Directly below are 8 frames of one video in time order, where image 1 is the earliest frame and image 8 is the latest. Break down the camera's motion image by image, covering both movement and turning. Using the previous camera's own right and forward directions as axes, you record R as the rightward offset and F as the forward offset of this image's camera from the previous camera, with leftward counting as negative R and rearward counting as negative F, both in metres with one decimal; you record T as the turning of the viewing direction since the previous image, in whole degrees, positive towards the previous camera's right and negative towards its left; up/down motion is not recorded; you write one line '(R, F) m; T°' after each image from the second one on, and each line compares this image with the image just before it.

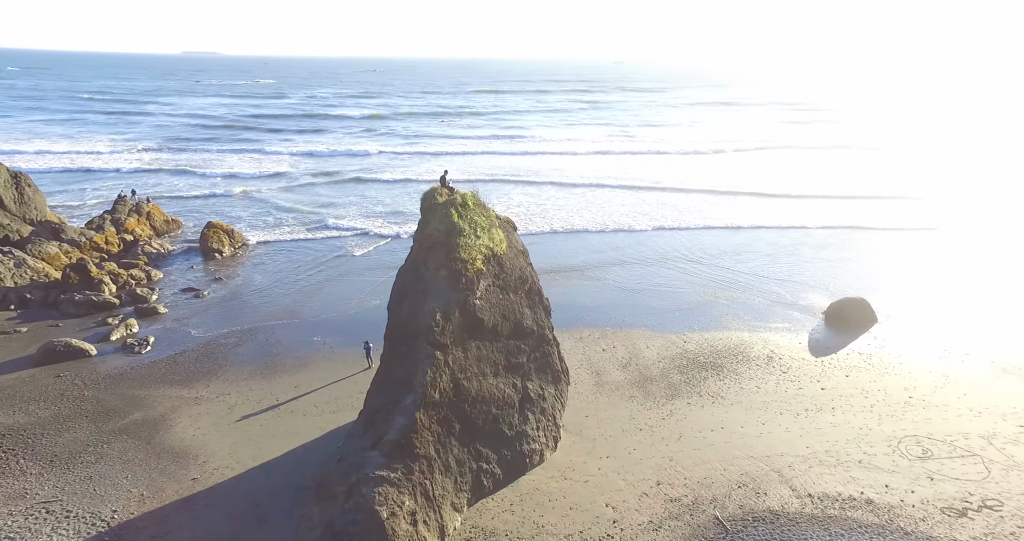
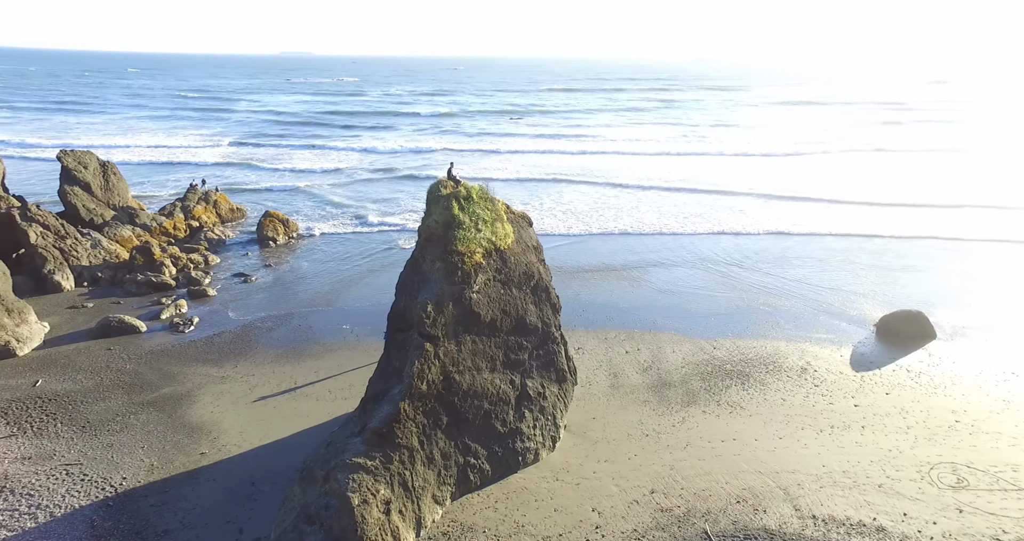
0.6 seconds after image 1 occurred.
(+1.4, +0.2) m; -7°
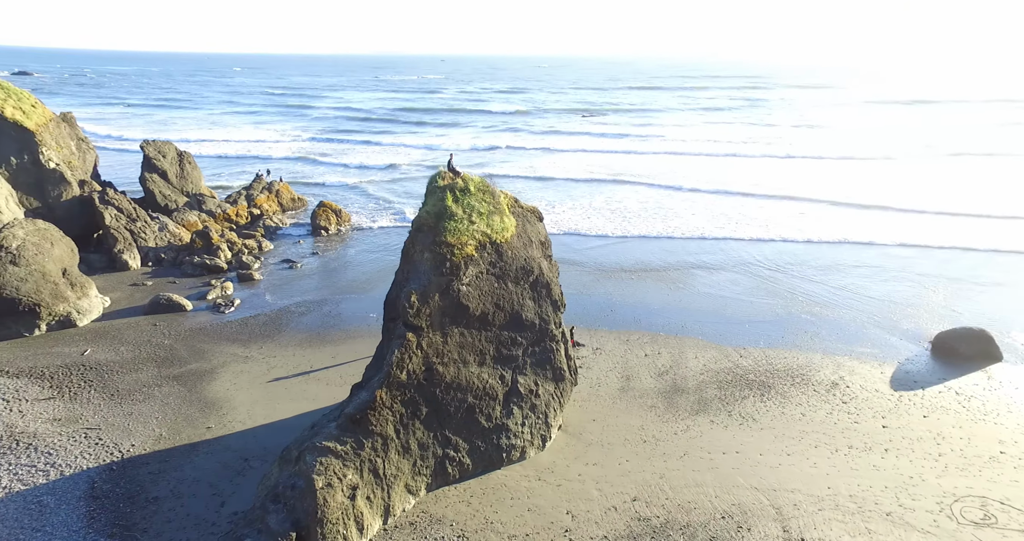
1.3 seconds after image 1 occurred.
(+1.6, +0.3) m; -7°
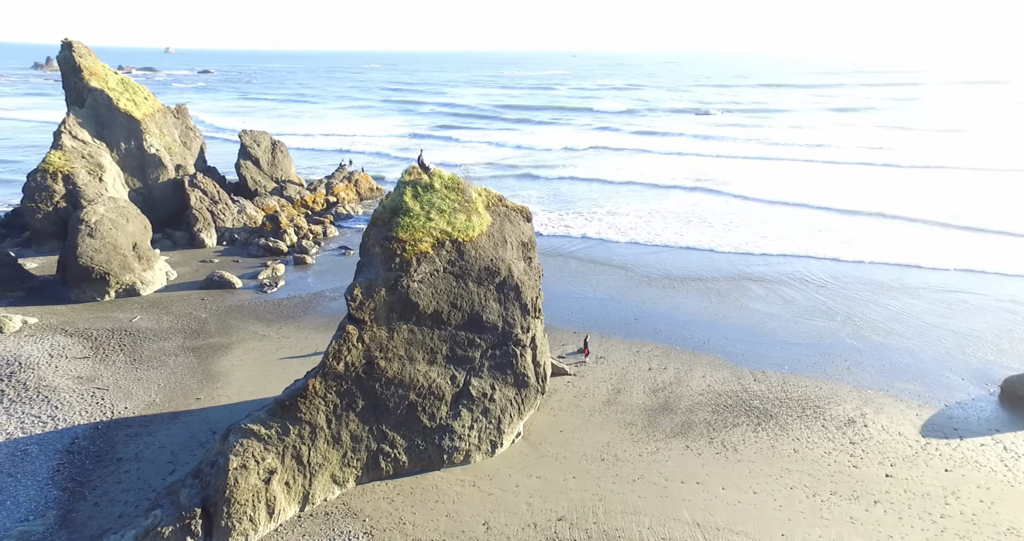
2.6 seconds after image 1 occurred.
(+3.1, +0.6) m; -11°
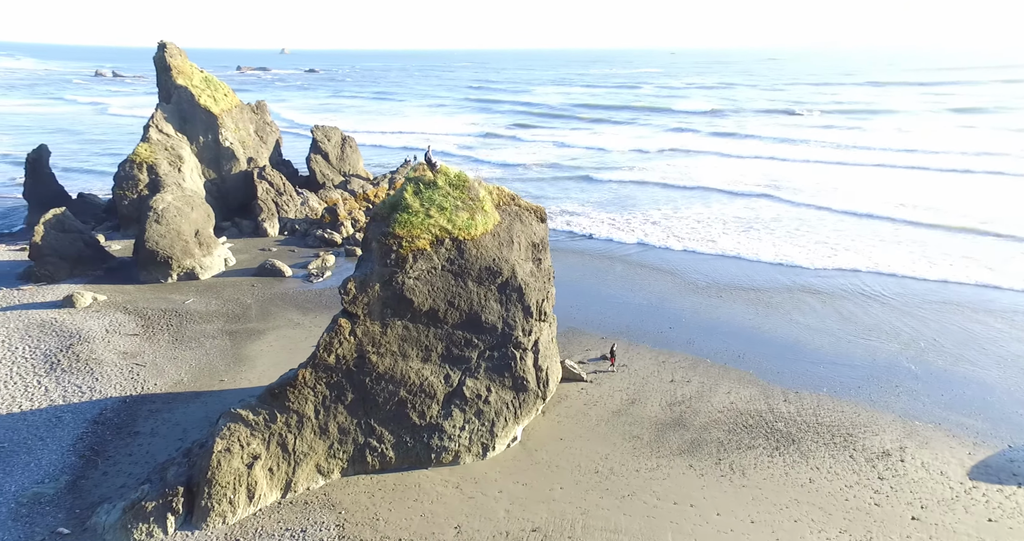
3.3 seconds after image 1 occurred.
(+1.6, +0.4) m; -8°
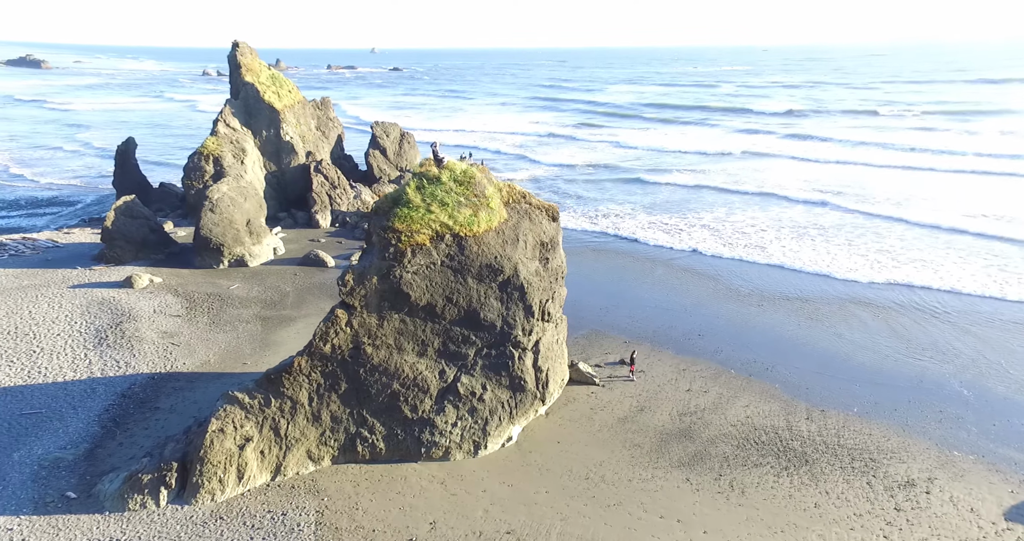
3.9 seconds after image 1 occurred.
(+1.4, +0.2) m; -7°
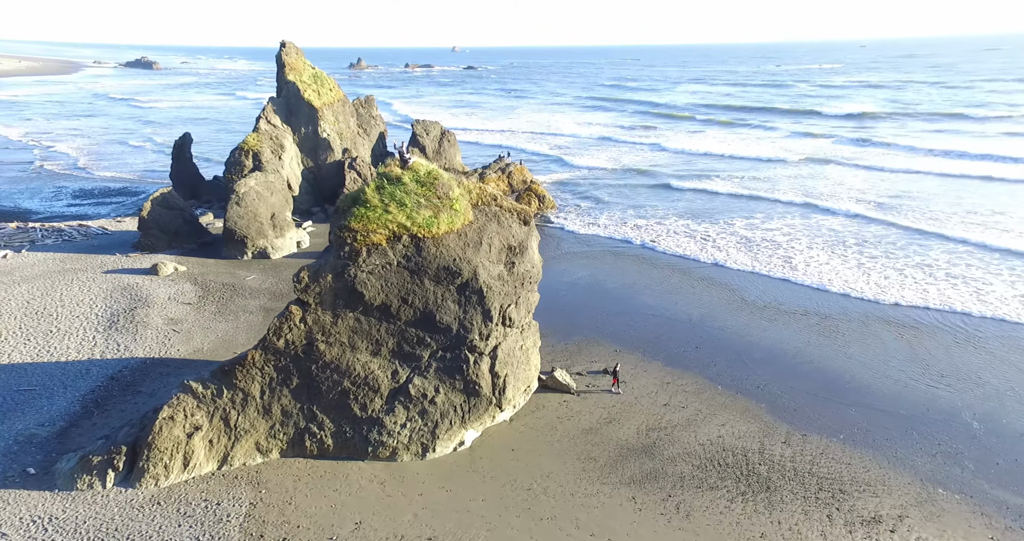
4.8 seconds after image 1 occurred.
(+2.1, +0.3) m; -6°
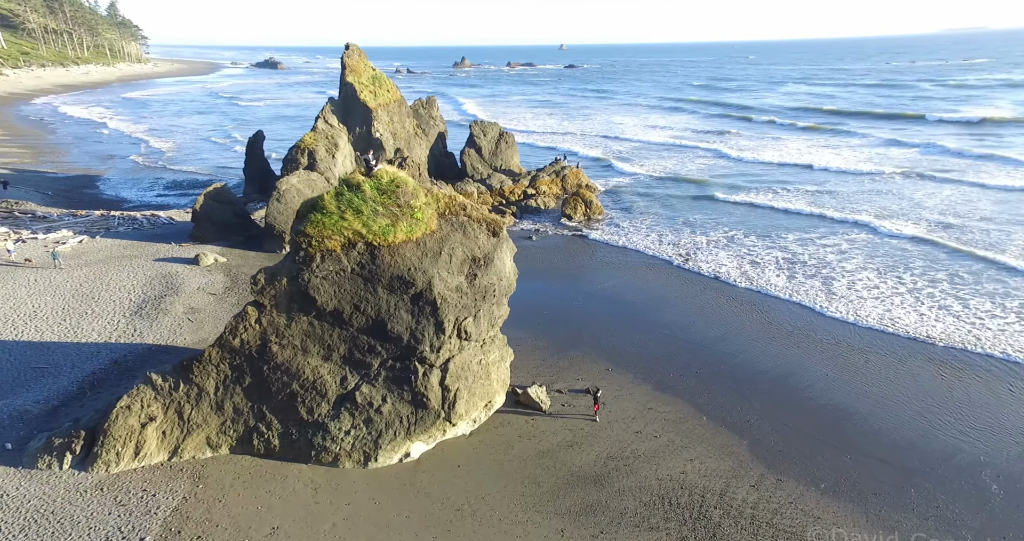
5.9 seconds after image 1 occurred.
(+2.6, +0.6) m; -9°
